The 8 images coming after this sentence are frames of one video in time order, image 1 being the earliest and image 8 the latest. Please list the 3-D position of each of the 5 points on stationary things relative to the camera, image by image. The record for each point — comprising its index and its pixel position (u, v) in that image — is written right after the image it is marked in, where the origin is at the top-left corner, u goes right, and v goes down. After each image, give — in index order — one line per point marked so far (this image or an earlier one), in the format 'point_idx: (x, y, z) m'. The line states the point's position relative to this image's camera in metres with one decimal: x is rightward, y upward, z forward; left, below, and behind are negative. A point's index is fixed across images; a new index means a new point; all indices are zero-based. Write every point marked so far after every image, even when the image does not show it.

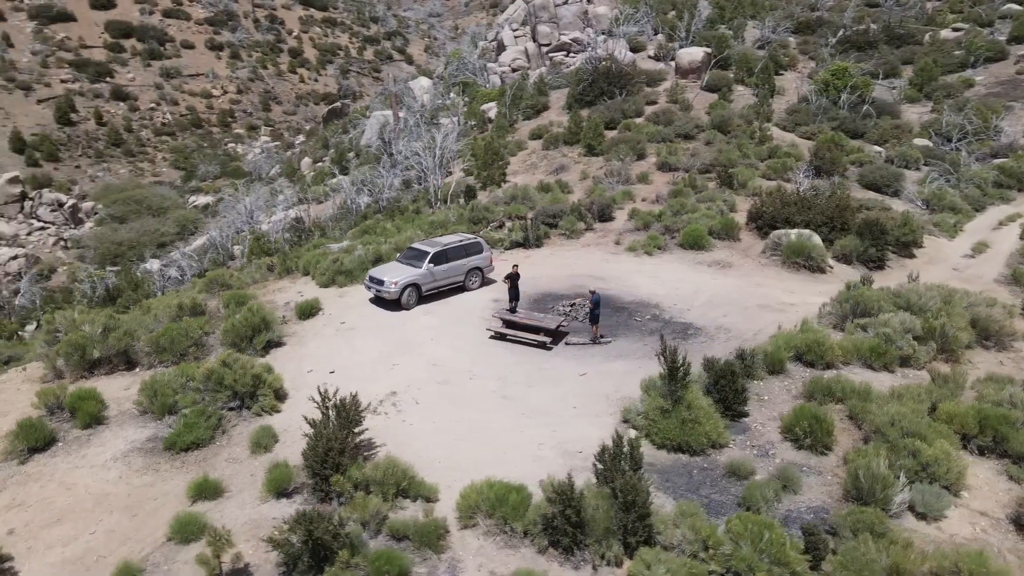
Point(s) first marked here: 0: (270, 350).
0: (-5.4, -1.4, +15.9) m
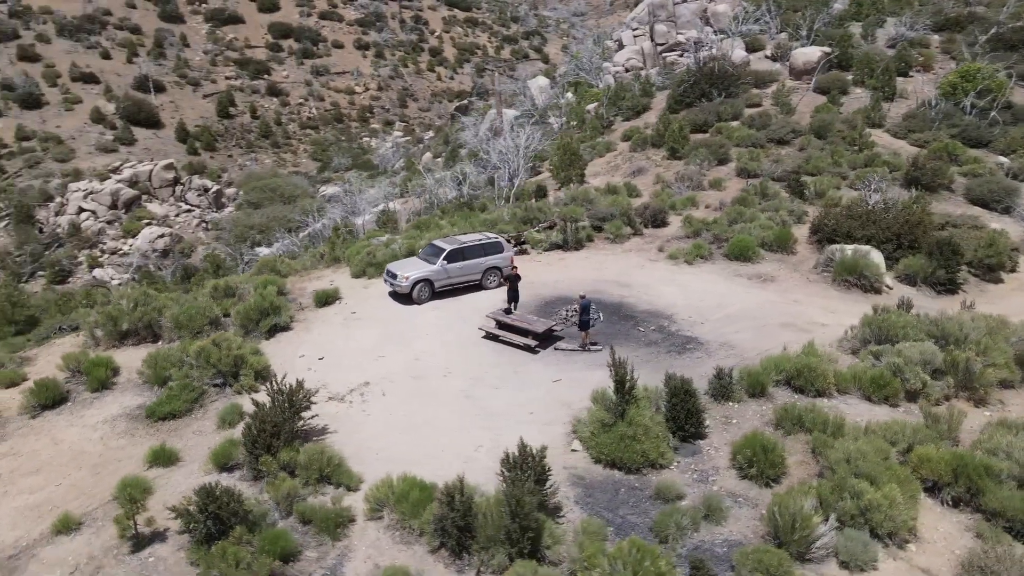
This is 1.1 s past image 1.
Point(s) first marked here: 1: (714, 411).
0: (-5.6, -1.1, +16.9) m
1: (+3.6, -2.2, +13.0) m
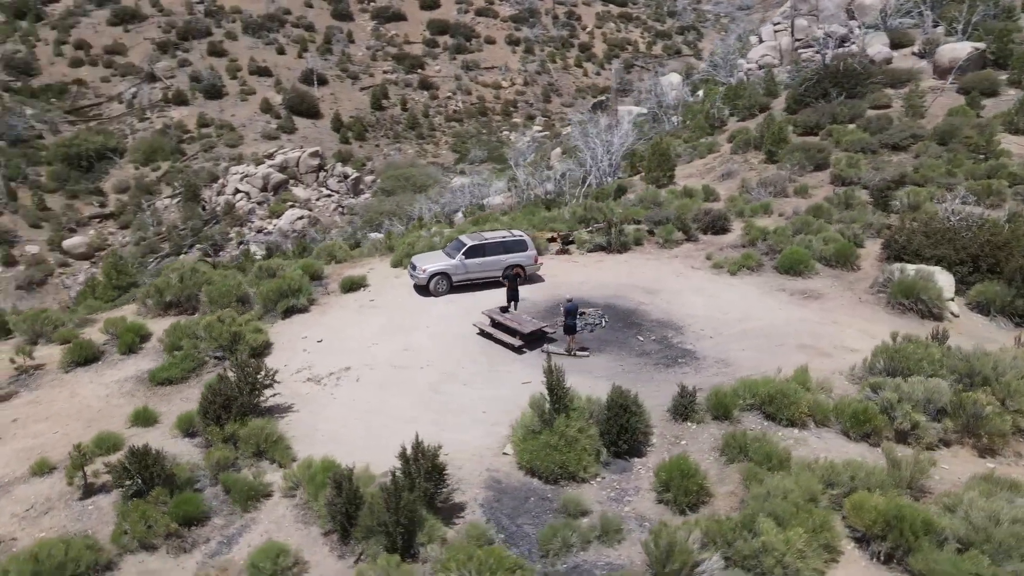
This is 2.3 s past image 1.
0: (-5.6, -0.7, +18.0) m
1: (+2.6, -2.4, +12.4) m
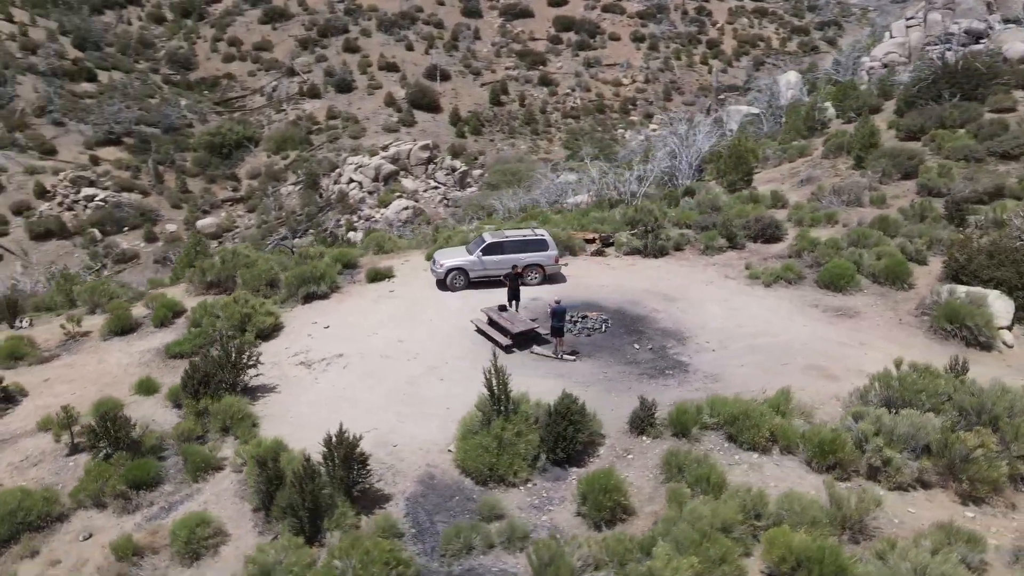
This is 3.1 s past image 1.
0: (-5.3, -0.3, +18.9) m
1: (+1.7, -2.6, +12.0) m
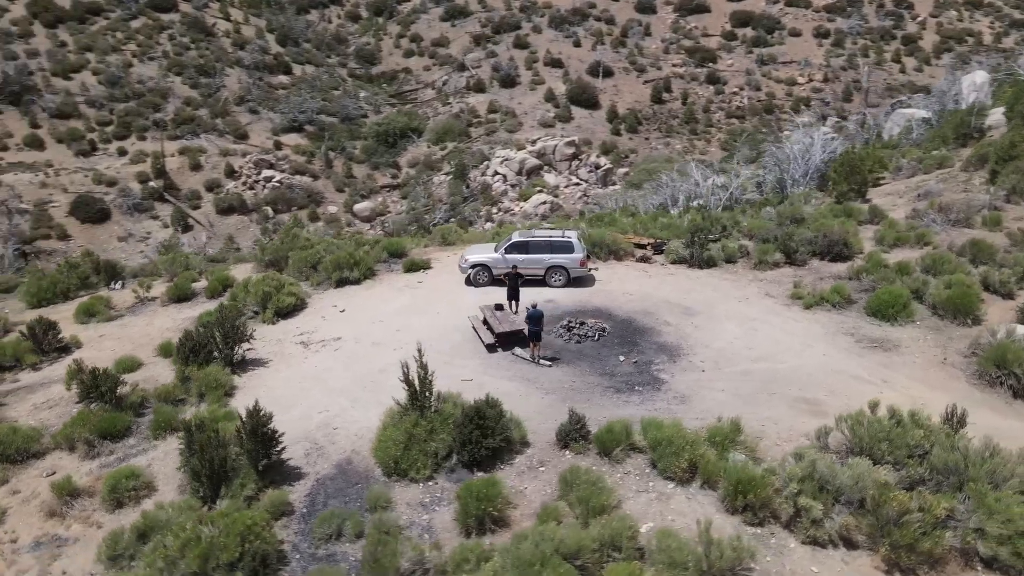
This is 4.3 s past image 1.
0: (-4.7, +0.1, +20.0) m
1: (+0.4, -2.7, +11.7) m
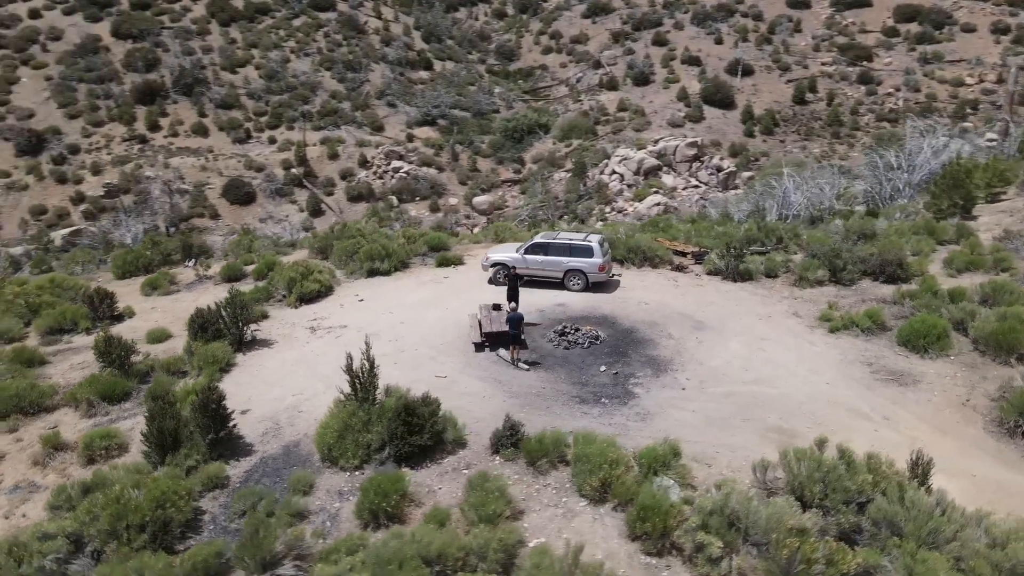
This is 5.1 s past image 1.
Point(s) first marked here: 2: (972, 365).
0: (-4.0, +0.3, +20.8) m
1: (-0.7, -2.7, +11.7) m
2: (+9.2, -1.6, +14.4) m
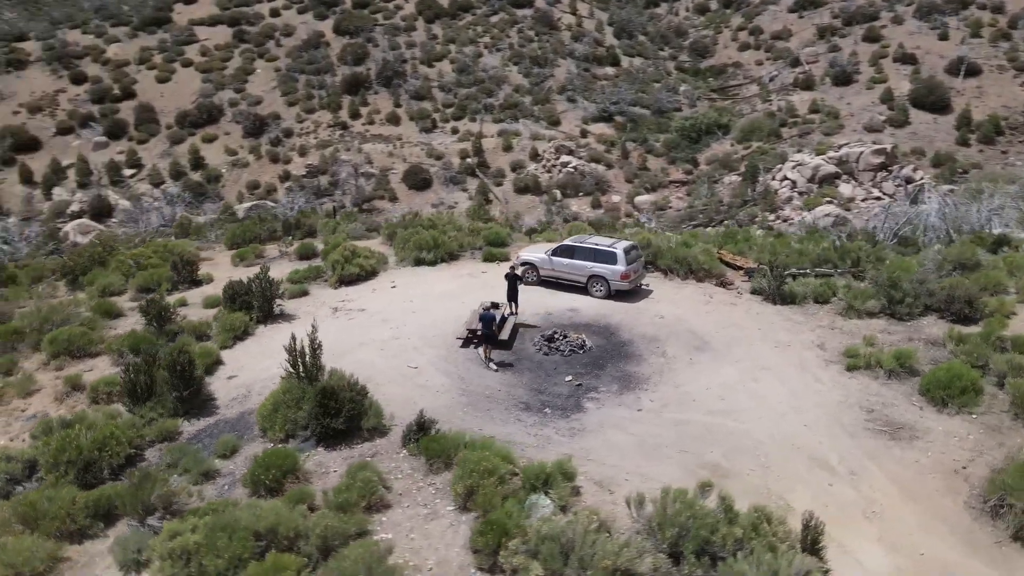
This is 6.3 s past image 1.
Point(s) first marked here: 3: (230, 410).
0: (-2.8, +0.7, +21.6) m
1: (-2.2, -2.6, +12.0) m
2: (+8.2, -2.4, +12.1) m
3: (-5.4, -2.3, +13.7) m
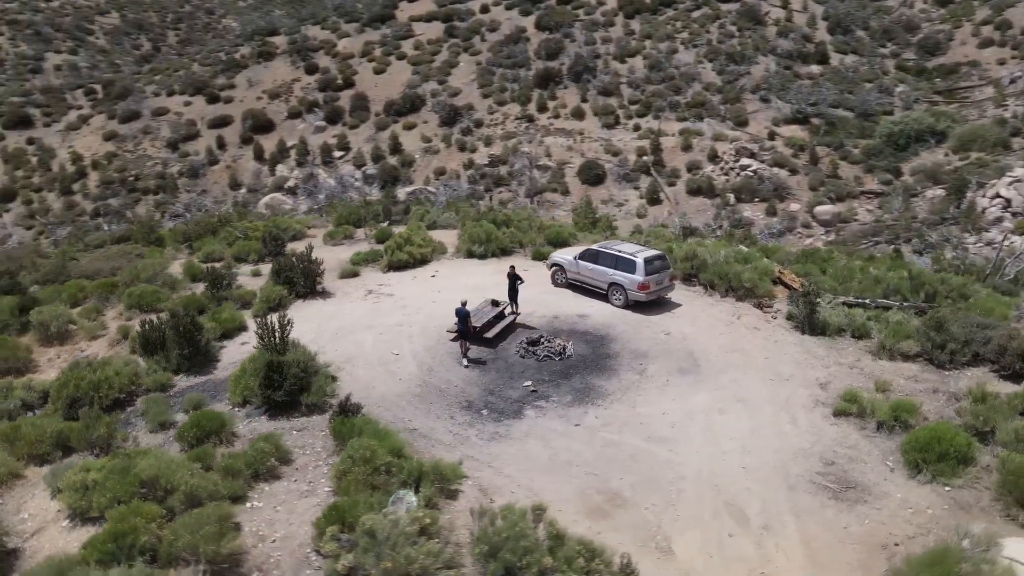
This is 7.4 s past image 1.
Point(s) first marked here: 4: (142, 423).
0: (-1.3, +0.9, +22.1) m
1: (-3.5, -2.3, +12.8) m
2: (+6.5, -3.1, +10.1) m
3: (-6.1, -1.8, +15.2) m
4: (-6.7, -2.5, +13.1) m
